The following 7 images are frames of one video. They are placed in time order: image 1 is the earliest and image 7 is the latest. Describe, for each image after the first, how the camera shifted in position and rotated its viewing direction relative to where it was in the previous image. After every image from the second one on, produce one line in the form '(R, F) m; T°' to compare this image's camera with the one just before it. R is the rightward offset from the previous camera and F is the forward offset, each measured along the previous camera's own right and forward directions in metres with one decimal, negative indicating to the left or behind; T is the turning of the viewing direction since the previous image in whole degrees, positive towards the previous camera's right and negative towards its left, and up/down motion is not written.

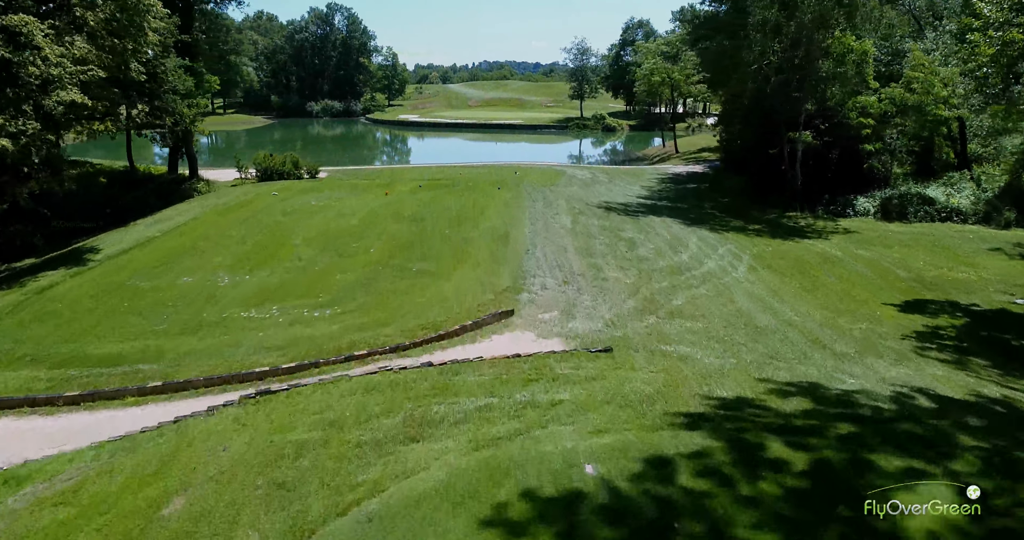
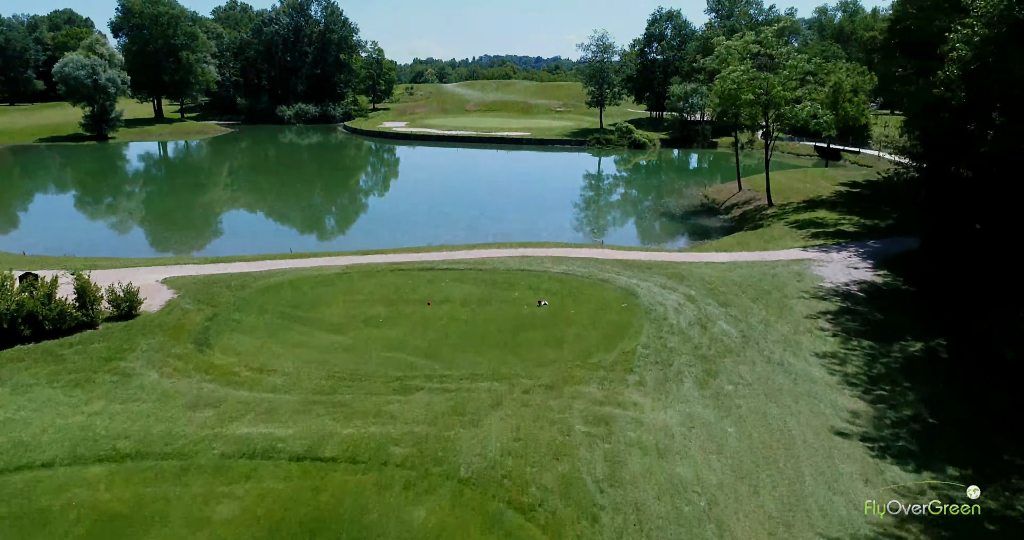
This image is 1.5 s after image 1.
(-0.4, +15.1) m; 0°
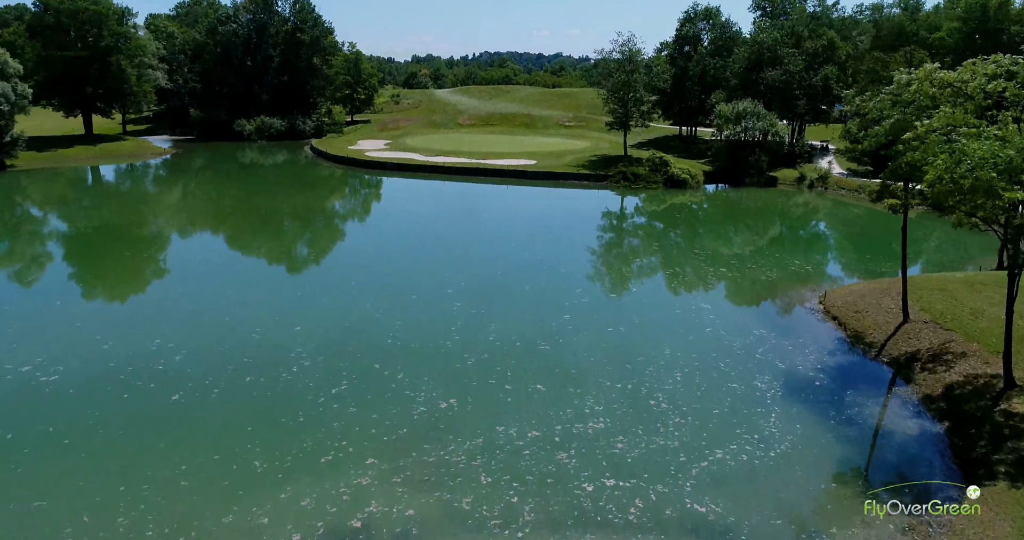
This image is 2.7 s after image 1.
(0.0, +14.4) m; 0°
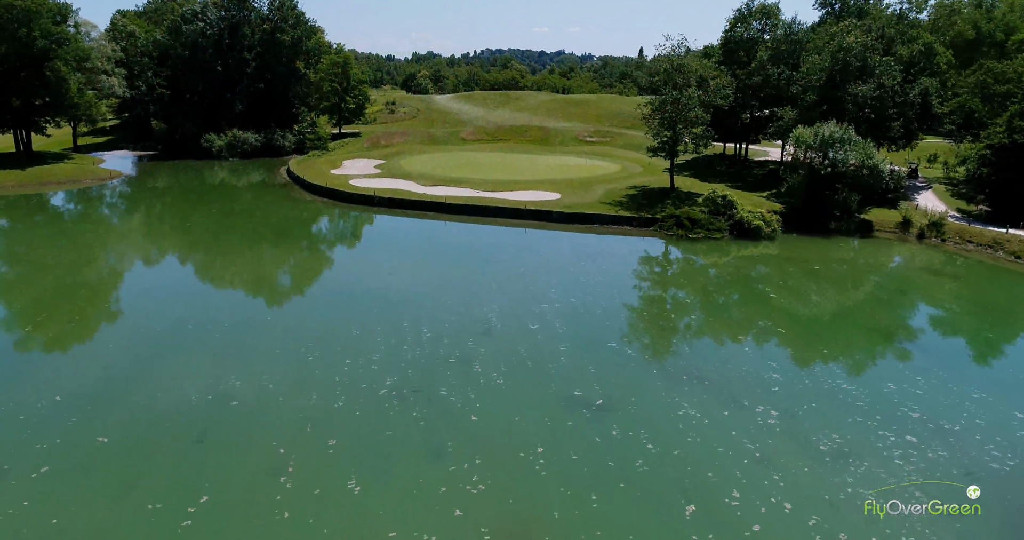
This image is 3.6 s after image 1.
(-1.1, +11.1) m; 0°
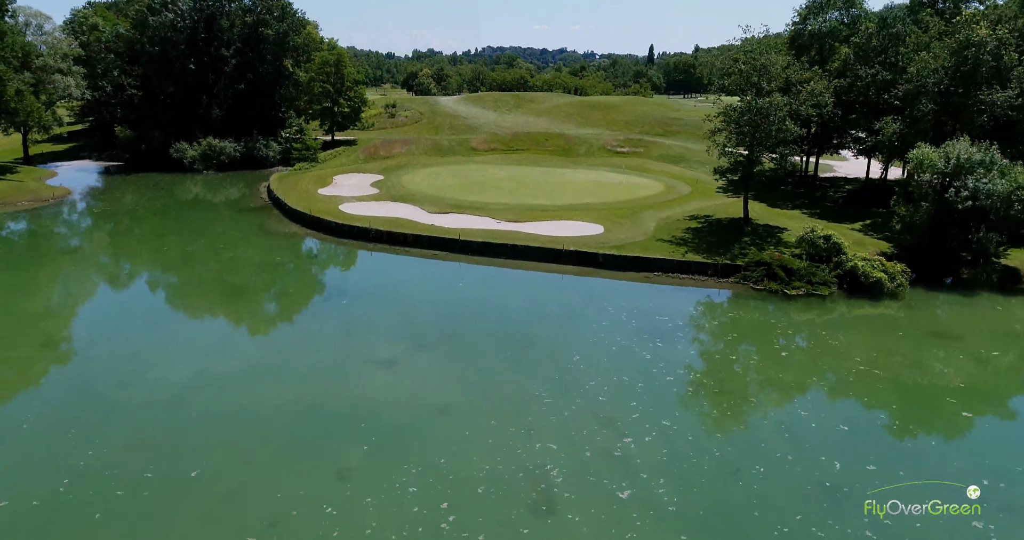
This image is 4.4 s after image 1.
(-1.6, +9.4) m; 0°
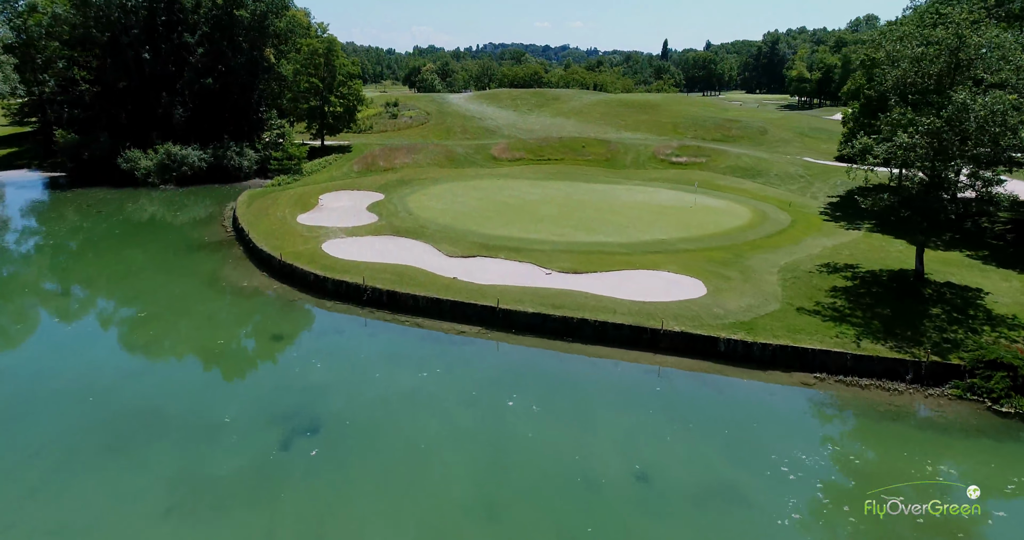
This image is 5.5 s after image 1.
(-2.1, +11.5) m; 0°
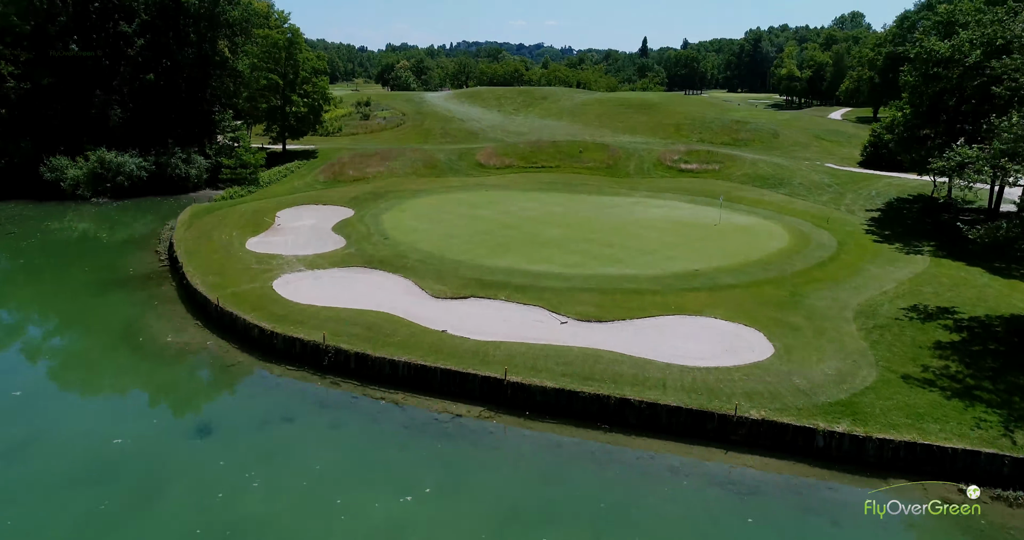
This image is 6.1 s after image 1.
(-0.9, +6.0) m; +2°
